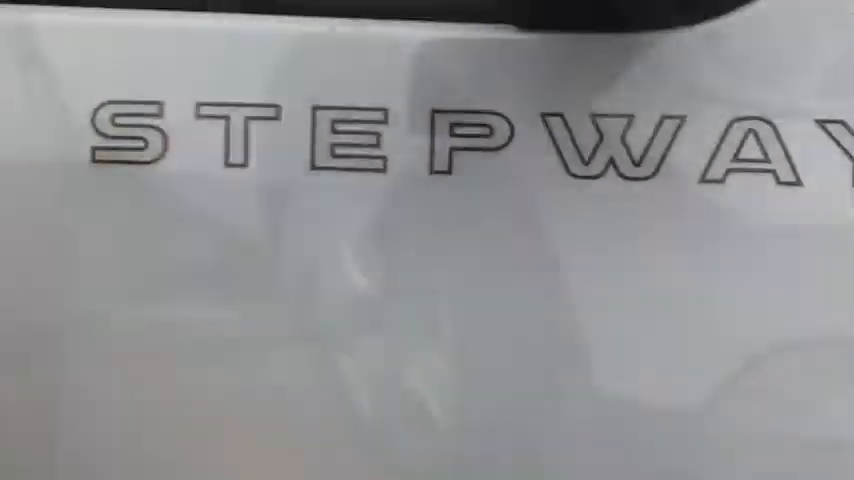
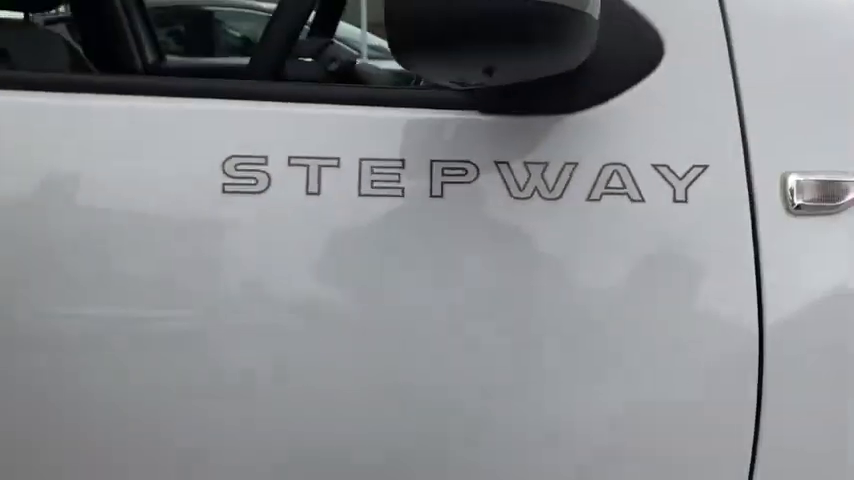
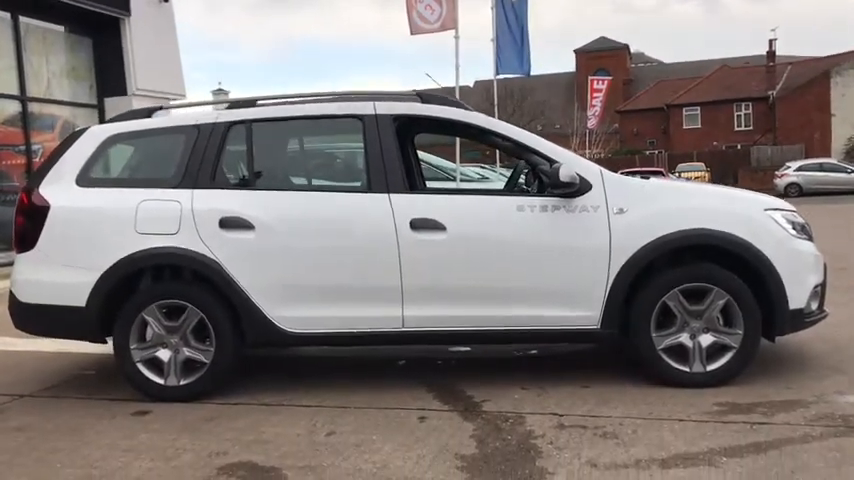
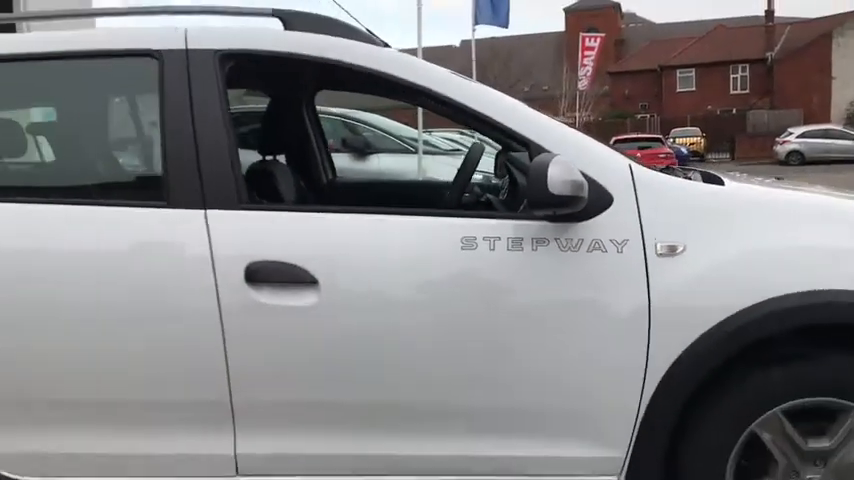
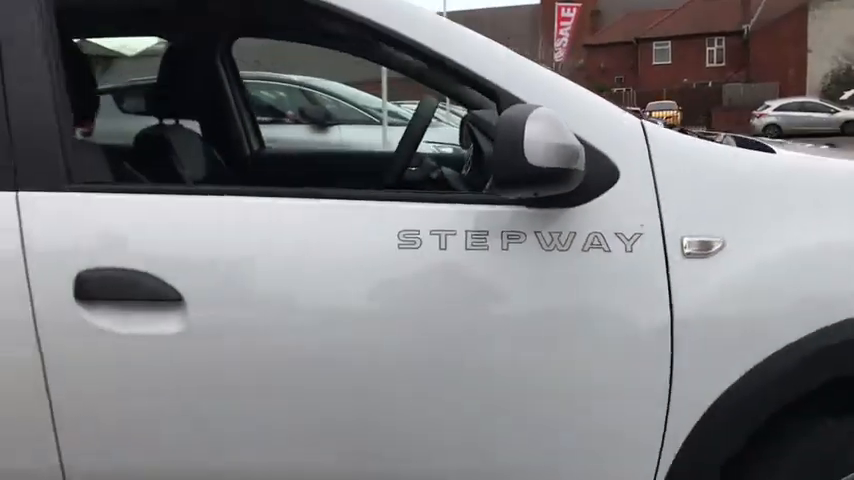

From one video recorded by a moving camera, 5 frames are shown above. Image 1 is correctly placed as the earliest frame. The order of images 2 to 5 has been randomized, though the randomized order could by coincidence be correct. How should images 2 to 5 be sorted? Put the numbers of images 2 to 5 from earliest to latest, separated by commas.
2, 5, 4, 3
